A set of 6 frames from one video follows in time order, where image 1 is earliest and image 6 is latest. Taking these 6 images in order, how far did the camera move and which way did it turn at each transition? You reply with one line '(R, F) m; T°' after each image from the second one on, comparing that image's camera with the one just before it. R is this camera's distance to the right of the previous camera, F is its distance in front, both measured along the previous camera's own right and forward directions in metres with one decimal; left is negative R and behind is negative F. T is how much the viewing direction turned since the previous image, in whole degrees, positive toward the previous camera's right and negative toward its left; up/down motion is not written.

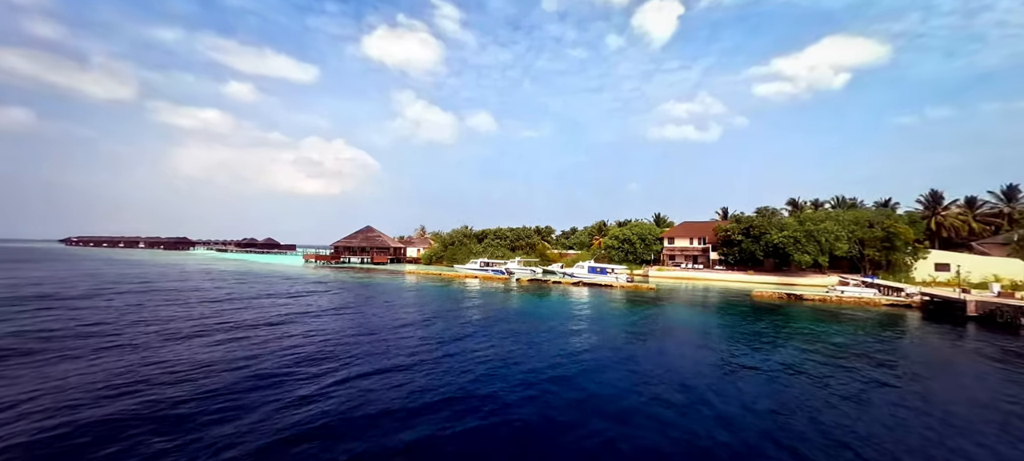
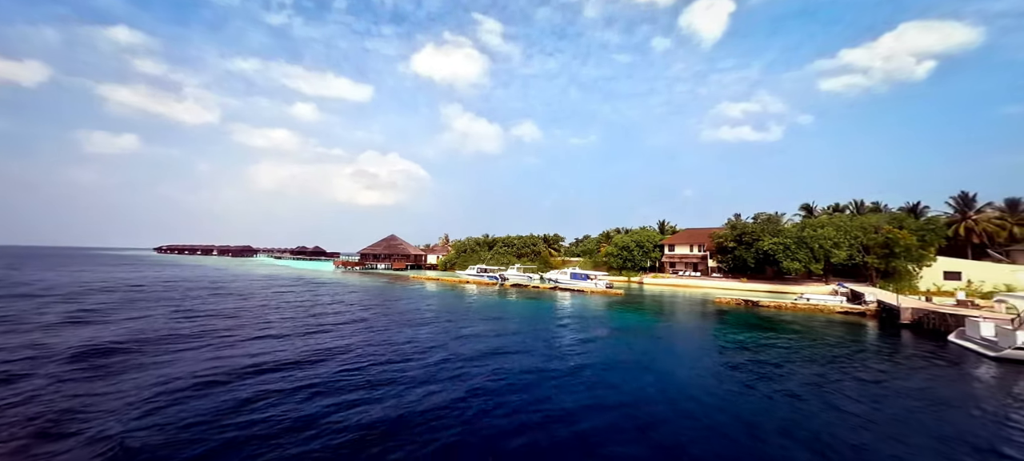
(+9.3, -2.1) m; -7°
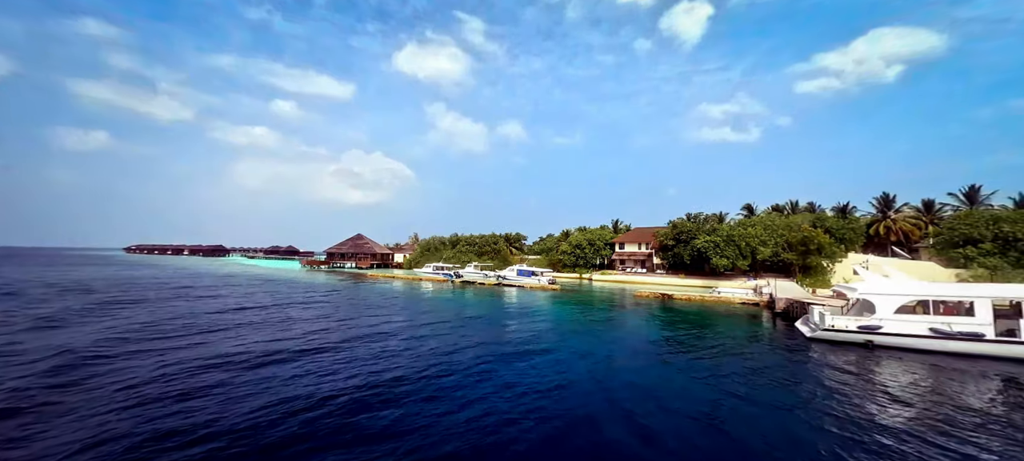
(+5.2, -2.6) m; +2°
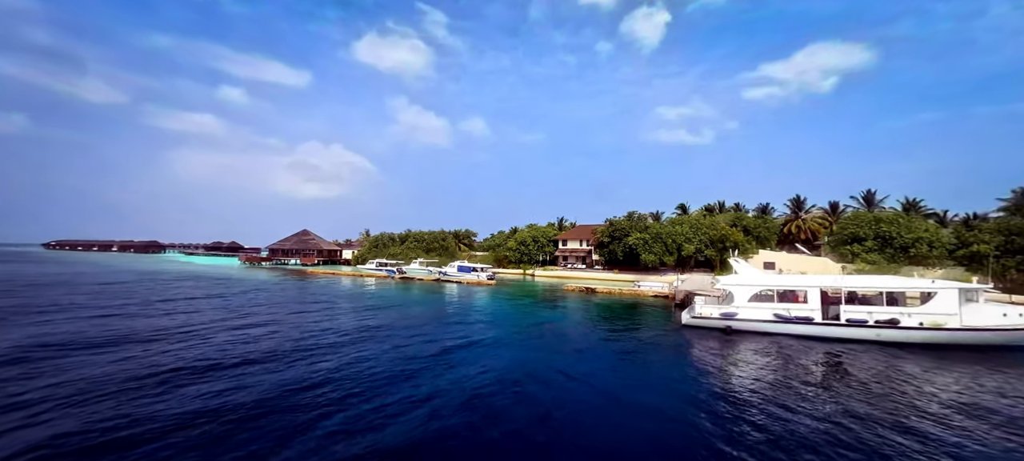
(+3.0, -1.6) m; +5°
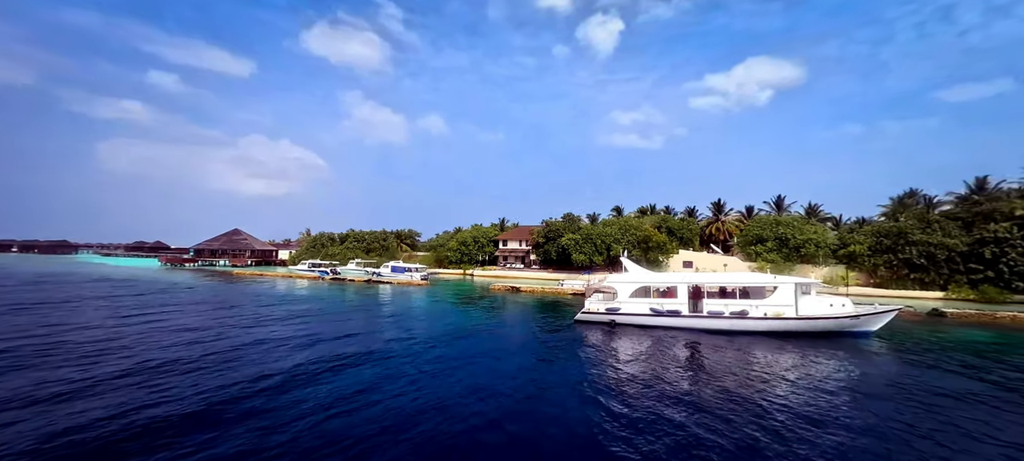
(+2.9, -1.1) m; +6°
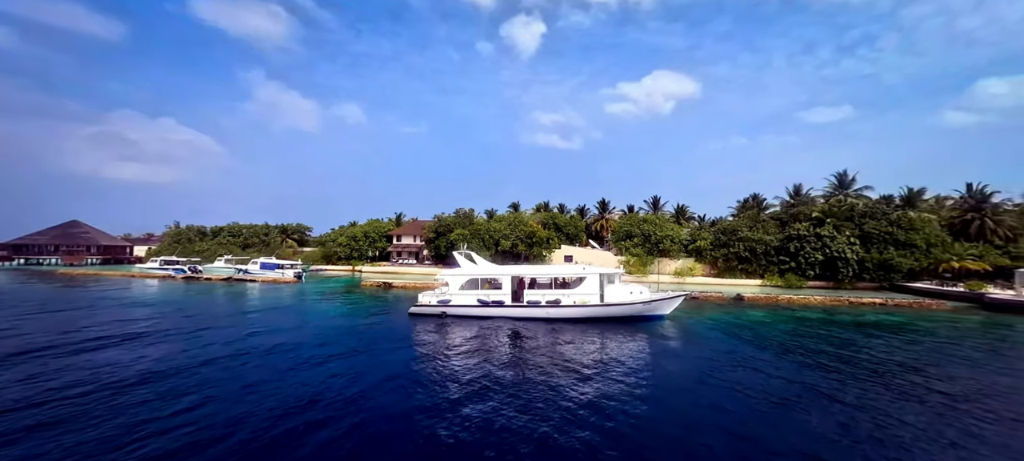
(+4.7, -0.7) m; +11°
